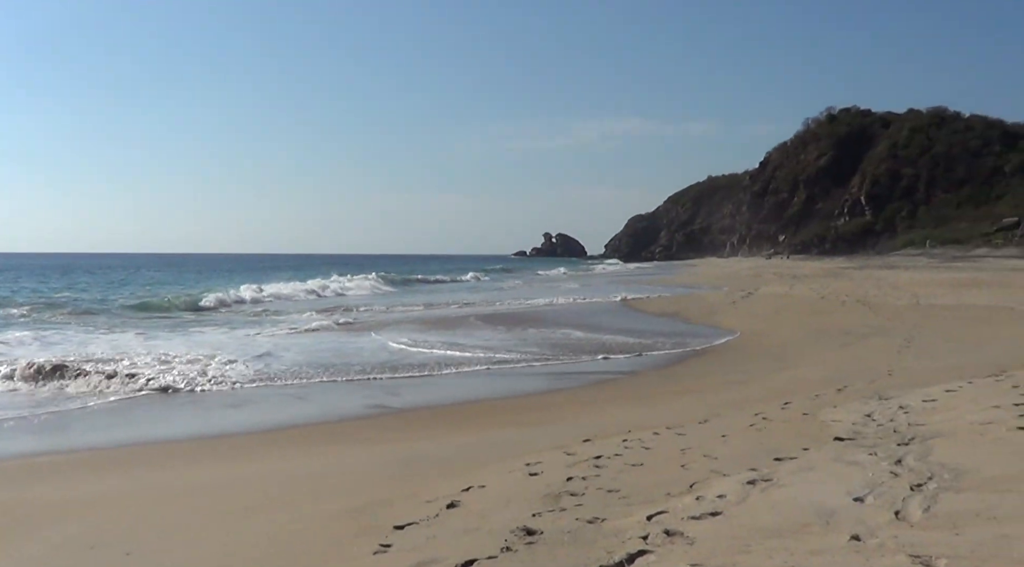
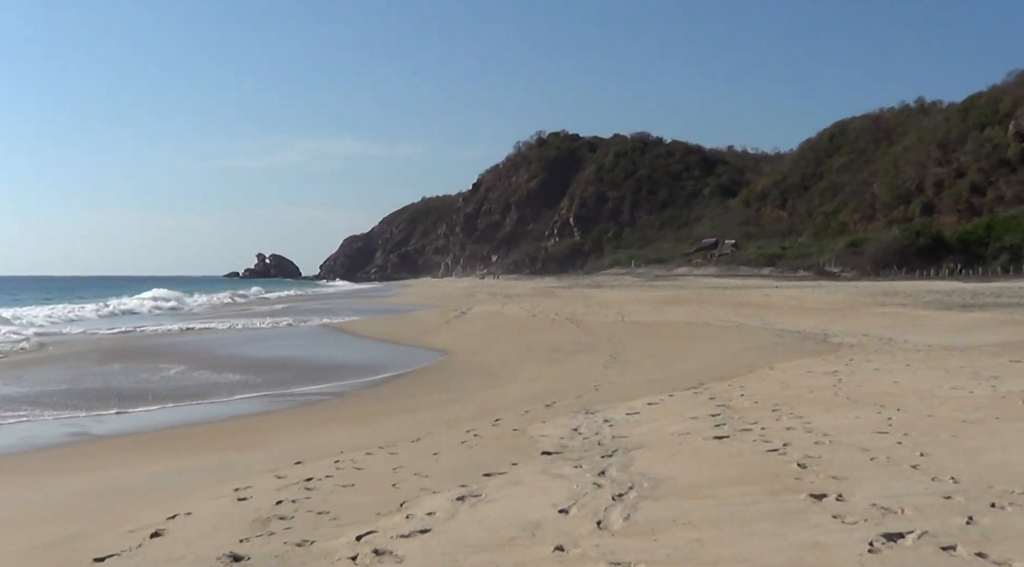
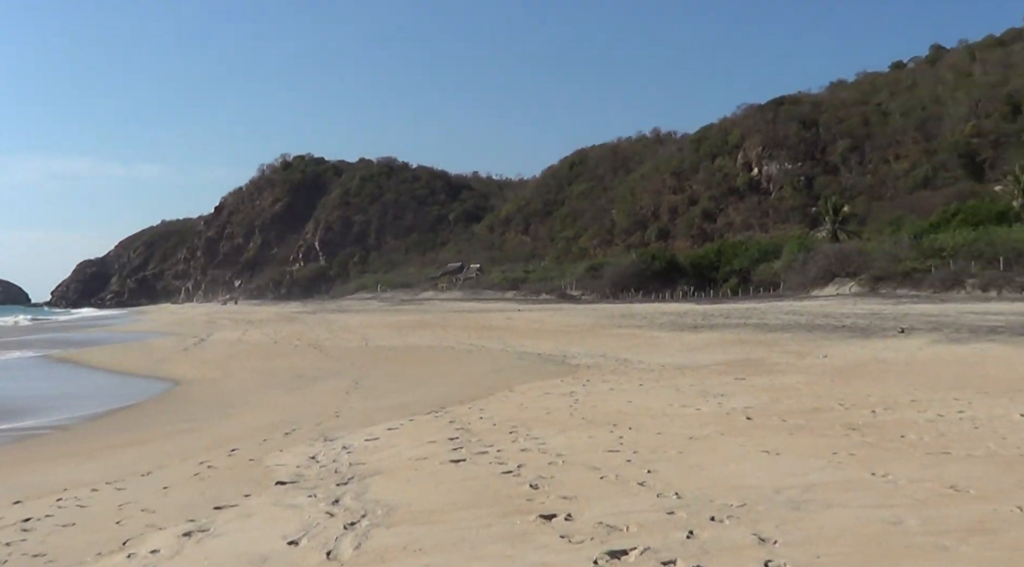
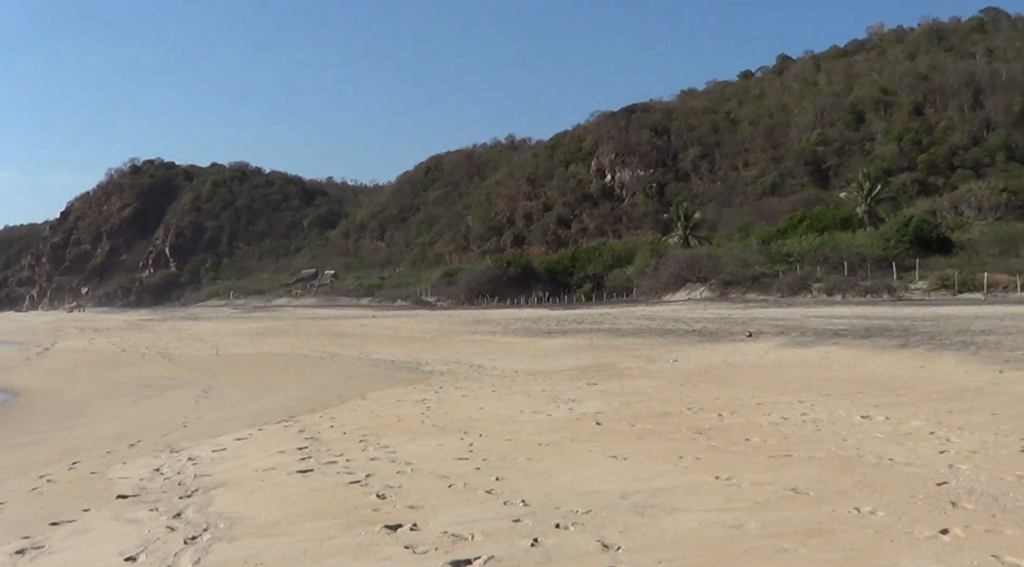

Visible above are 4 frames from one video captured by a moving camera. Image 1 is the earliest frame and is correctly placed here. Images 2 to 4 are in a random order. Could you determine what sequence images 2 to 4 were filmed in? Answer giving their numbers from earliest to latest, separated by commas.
2, 3, 4
